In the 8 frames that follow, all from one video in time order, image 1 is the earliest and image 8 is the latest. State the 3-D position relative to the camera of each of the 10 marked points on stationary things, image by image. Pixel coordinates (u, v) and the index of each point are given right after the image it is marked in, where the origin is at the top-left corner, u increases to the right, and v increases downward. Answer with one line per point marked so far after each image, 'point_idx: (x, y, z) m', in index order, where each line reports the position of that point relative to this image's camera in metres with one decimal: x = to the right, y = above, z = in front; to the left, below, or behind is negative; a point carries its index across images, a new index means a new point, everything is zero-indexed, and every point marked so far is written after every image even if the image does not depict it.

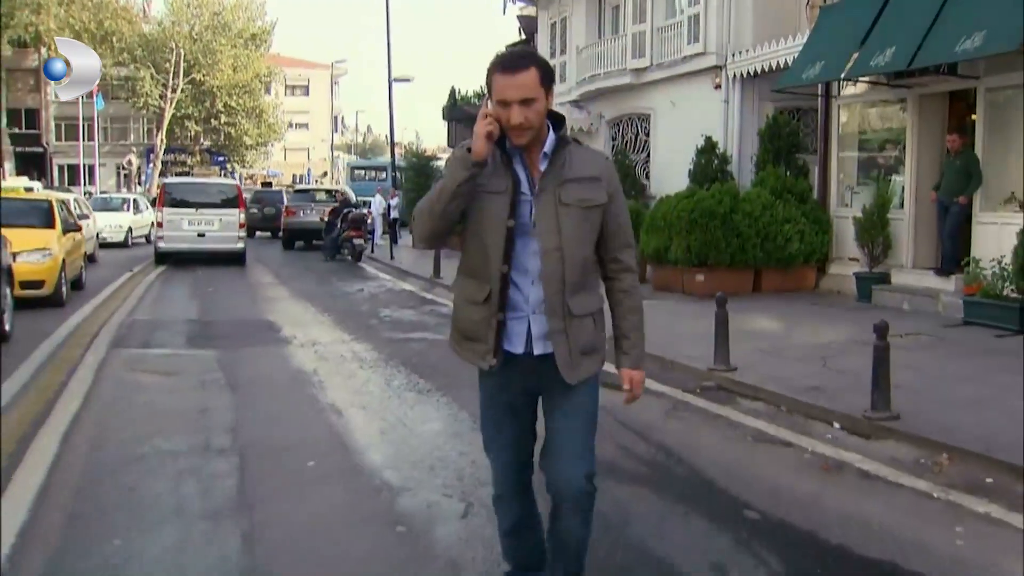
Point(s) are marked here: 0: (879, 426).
0: (+1.8, -0.7, +6.0) m
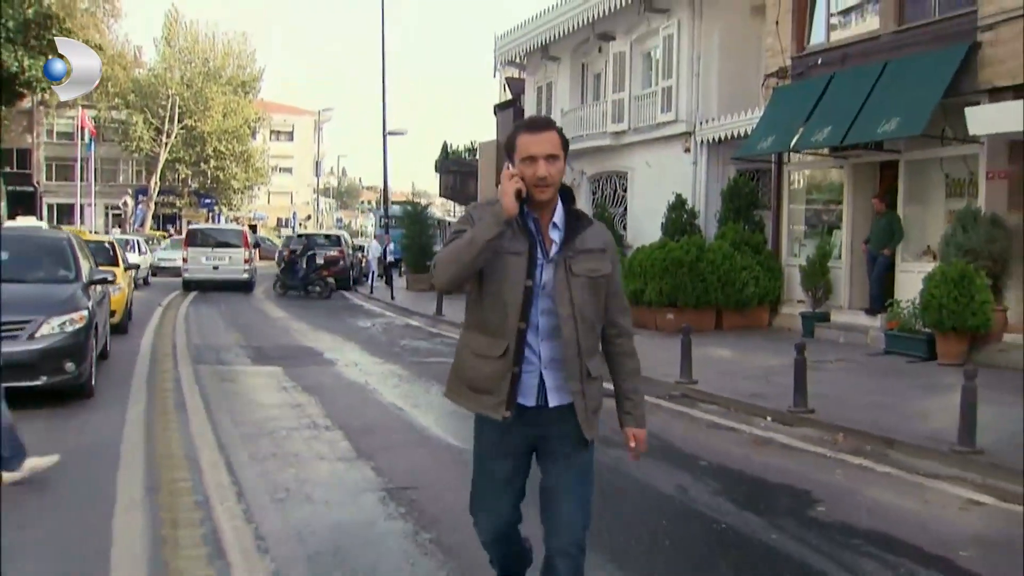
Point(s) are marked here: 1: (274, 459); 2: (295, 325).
0: (+2.0, -0.9, +8.3) m
1: (-1.3, -0.9, +6.6) m
2: (-3.3, -0.5, +18.4) m
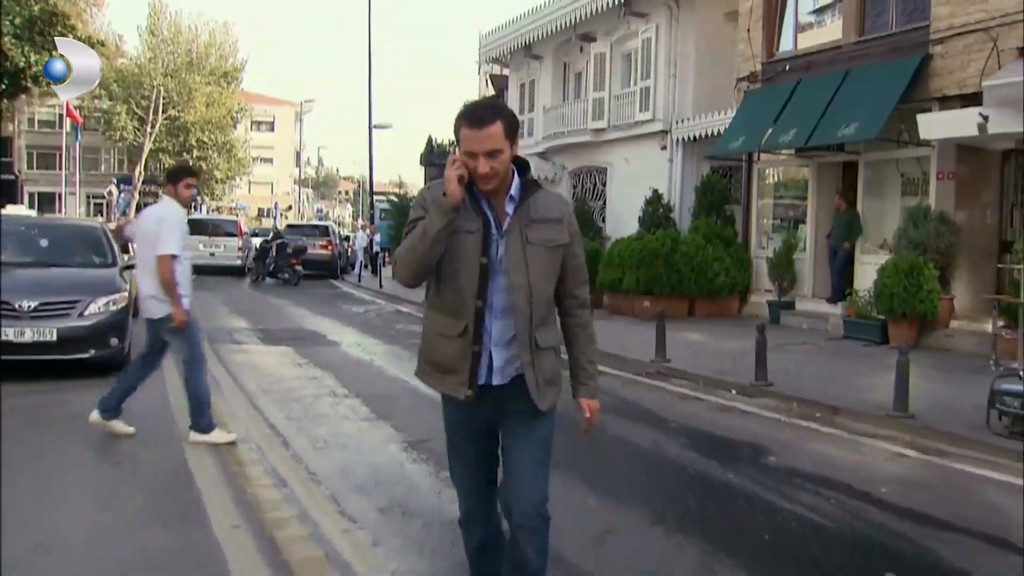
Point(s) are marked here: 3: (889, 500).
0: (+1.9, -0.8, +9.4) m
1: (-1.3, -0.8, +7.7) m
2: (-3.6, -0.3, +19.4) m
3: (+1.8, -1.0, +5.8) m
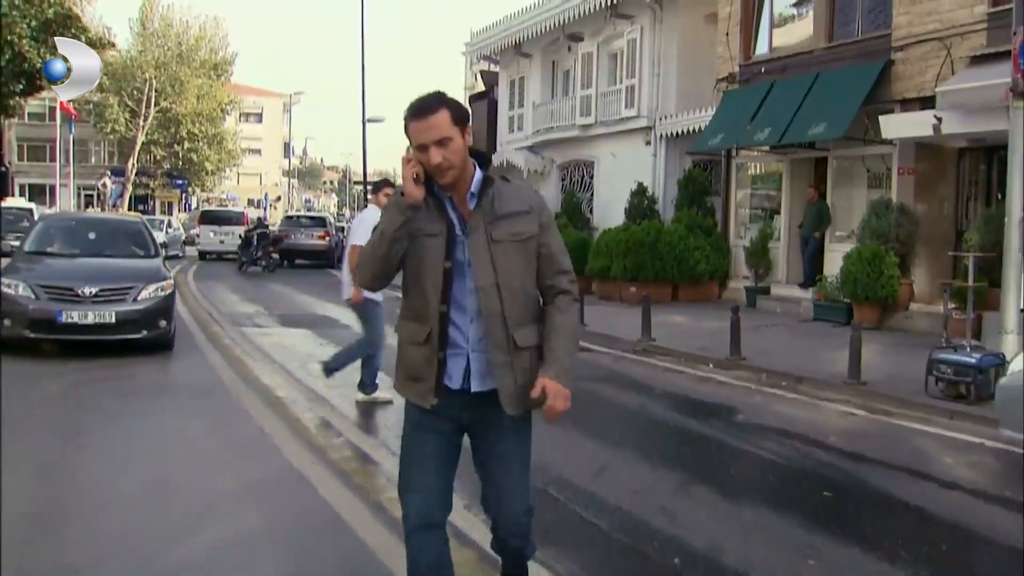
0: (+2.0, -0.7, +10.7) m
1: (-1.3, -0.7, +8.9) m
2: (-3.7, -0.1, +20.6) m
3: (+1.9, -0.9, +7.0) m
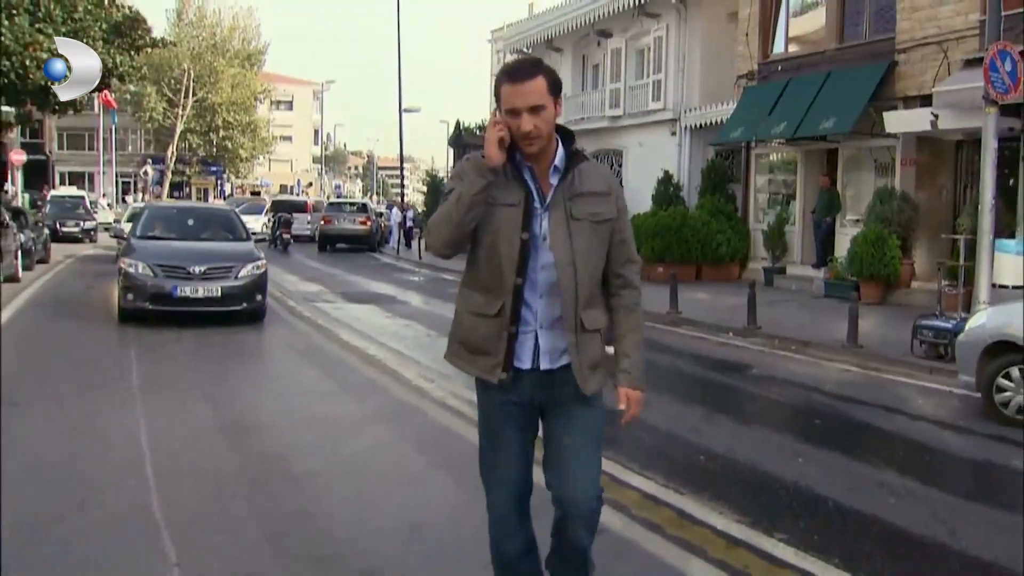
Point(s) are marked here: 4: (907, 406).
0: (+2.4, -0.4, +12.3) m
1: (-0.8, -0.5, +10.6) m
2: (-3.0, +0.2, +22.3) m
3: (+2.3, -0.8, +8.7) m
4: (+2.7, -0.8, +8.2) m
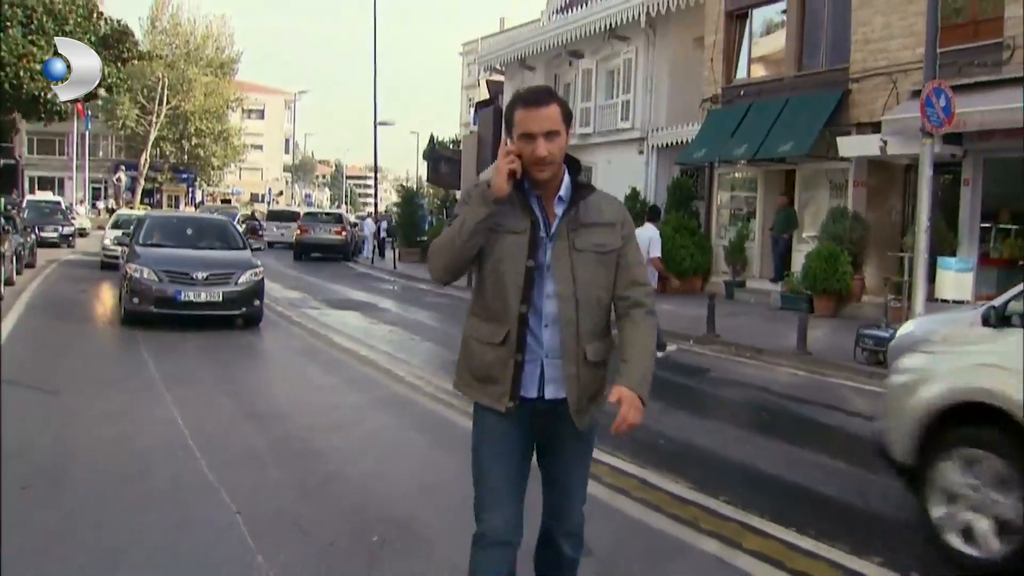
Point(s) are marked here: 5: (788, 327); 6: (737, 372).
0: (+2.2, -0.6, +13.3) m
1: (-1.0, -0.6, +11.5) m
2: (-3.5, 0.0, +23.2) m
3: (+2.2, -0.8, +9.7) m
4: (+2.6, -0.9, +9.2) m
5: (+3.3, -0.5, +14.6) m
6: (+2.0, -0.8, +11.0) m
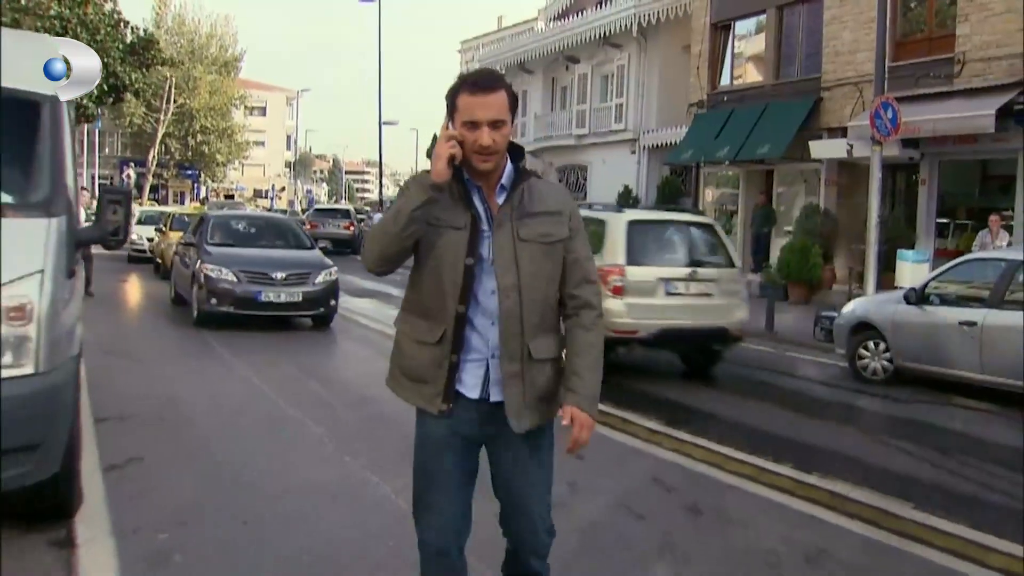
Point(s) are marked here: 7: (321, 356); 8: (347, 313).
0: (+2.2, -0.4, +15.0) m
1: (-1.0, -0.5, +13.2) m
2: (-3.5, +0.2, +24.9) m
3: (+2.2, -0.7, +11.4) m
4: (+2.6, -0.8, +10.9) m
5: (+3.4, -0.3, +16.4) m
6: (+2.1, -0.6, +12.7) m
7: (-1.7, -0.6, +10.8) m
8: (-2.1, -0.3, +15.8) m
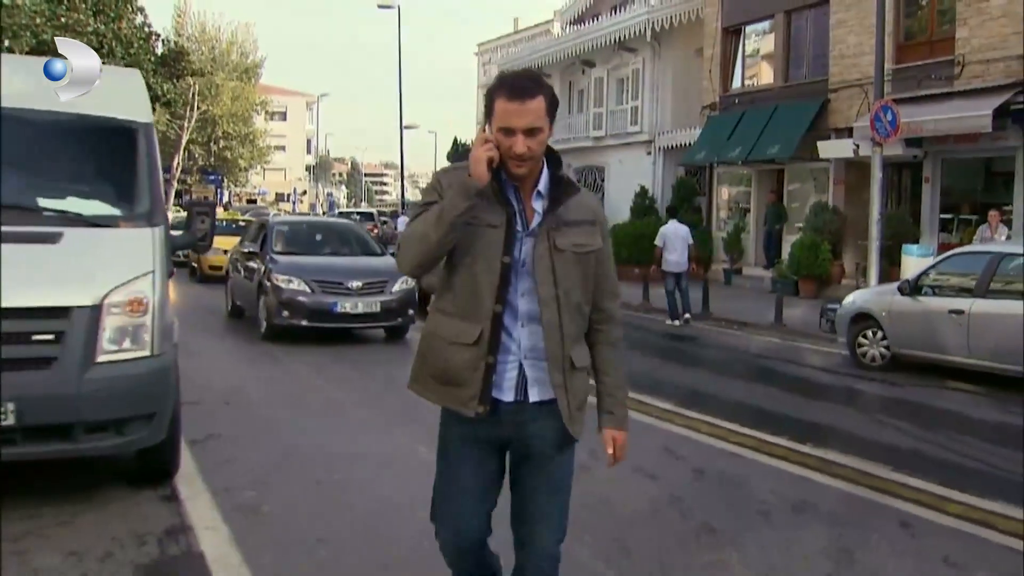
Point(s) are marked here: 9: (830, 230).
0: (+2.5, -0.4, +15.8) m
1: (-0.7, -0.5, +14.1) m
2: (-3.1, +0.2, +25.8) m
3: (+2.5, -0.7, +12.2) m
4: (+2.9, -0.7, +11.7) m
5: (+3.7, -0.2, +17.1) m
6: (+2.3, -0.6, +13.5) m
7: (-1.5, -0.6, +11.6) m
8: (-1.8, -0.3, +16.6) m
9: (+5.1, +0.9, +19.3) m
